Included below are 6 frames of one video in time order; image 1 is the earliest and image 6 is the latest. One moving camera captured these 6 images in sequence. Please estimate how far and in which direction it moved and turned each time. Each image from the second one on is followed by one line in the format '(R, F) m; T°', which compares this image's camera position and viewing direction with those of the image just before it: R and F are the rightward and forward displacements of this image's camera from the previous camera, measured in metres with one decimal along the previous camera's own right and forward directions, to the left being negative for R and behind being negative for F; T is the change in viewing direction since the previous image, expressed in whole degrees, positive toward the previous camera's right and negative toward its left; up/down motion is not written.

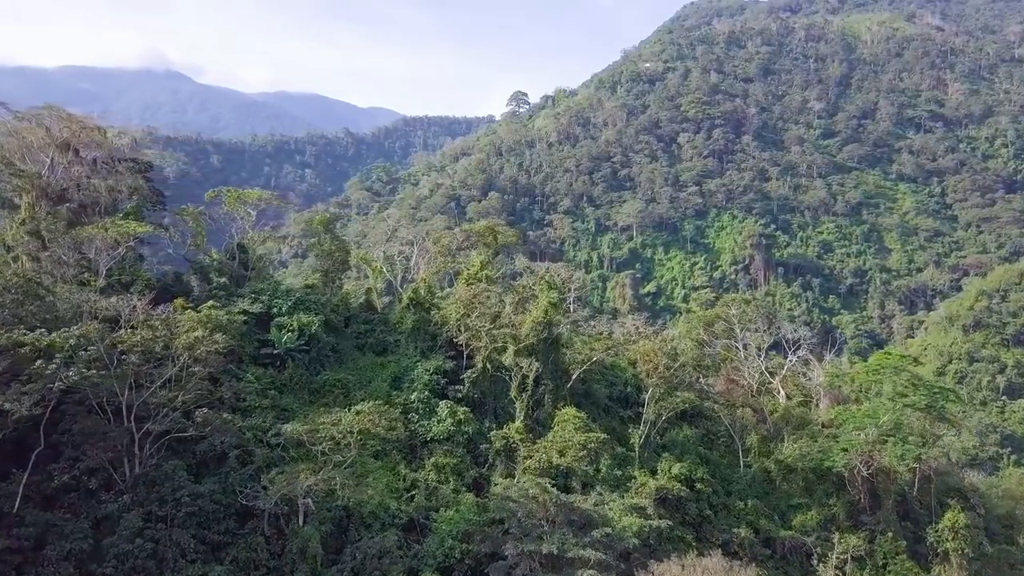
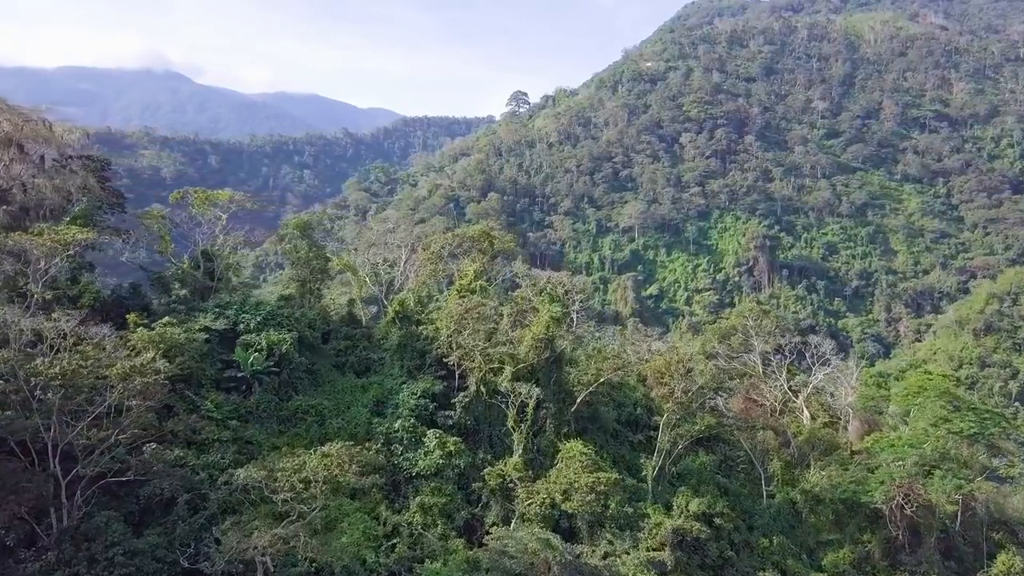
(0.0, +1.2) m; 0°
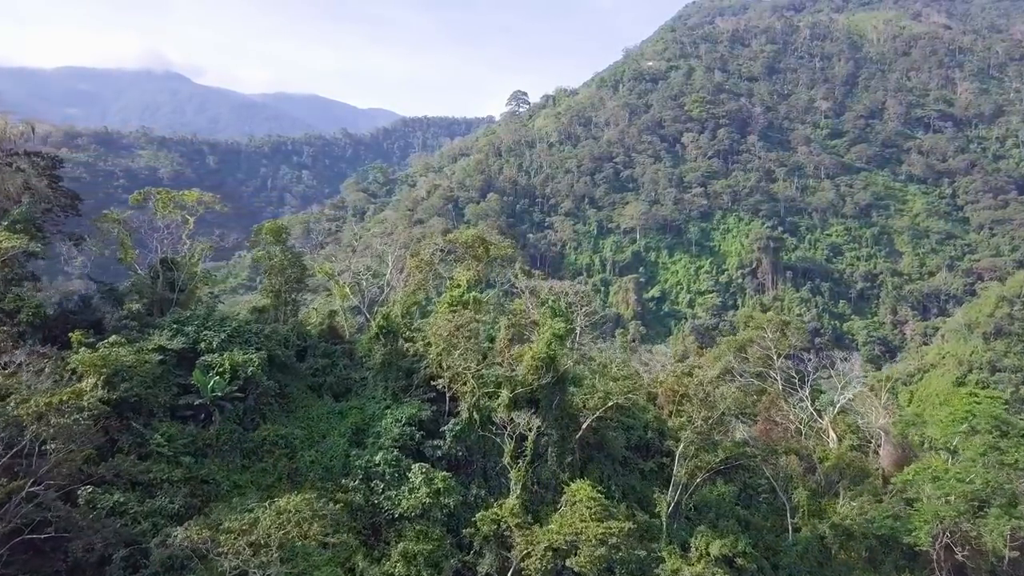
(0.0, +1.1) m; 0°
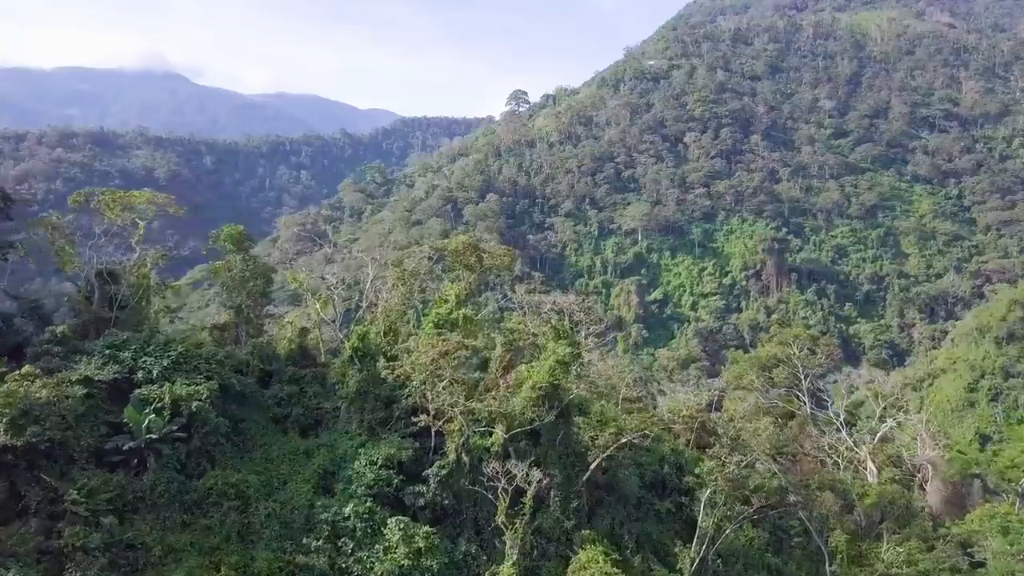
(0.0, +1.3) m; 0°
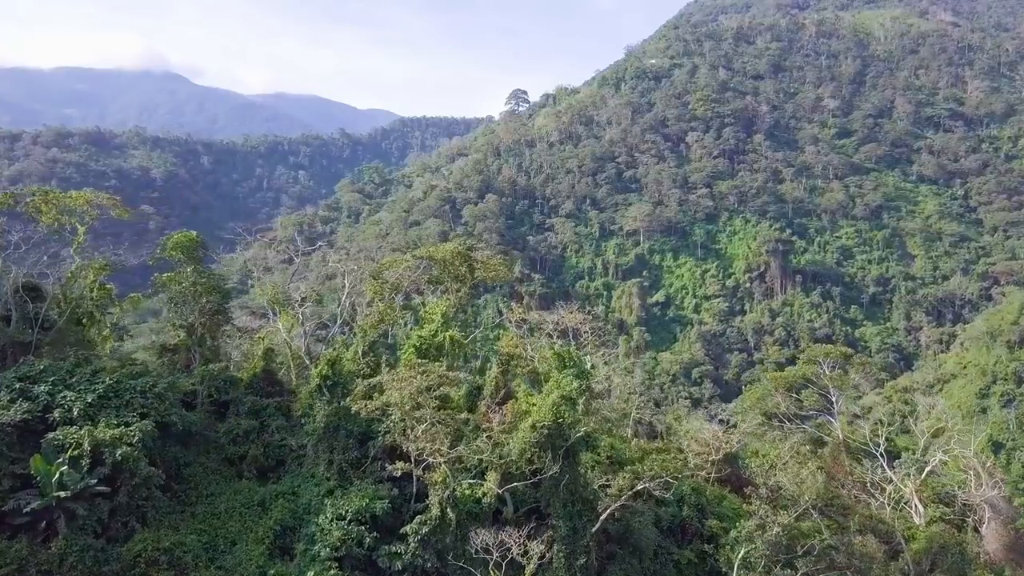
(0.0, +1.2) m; 0°
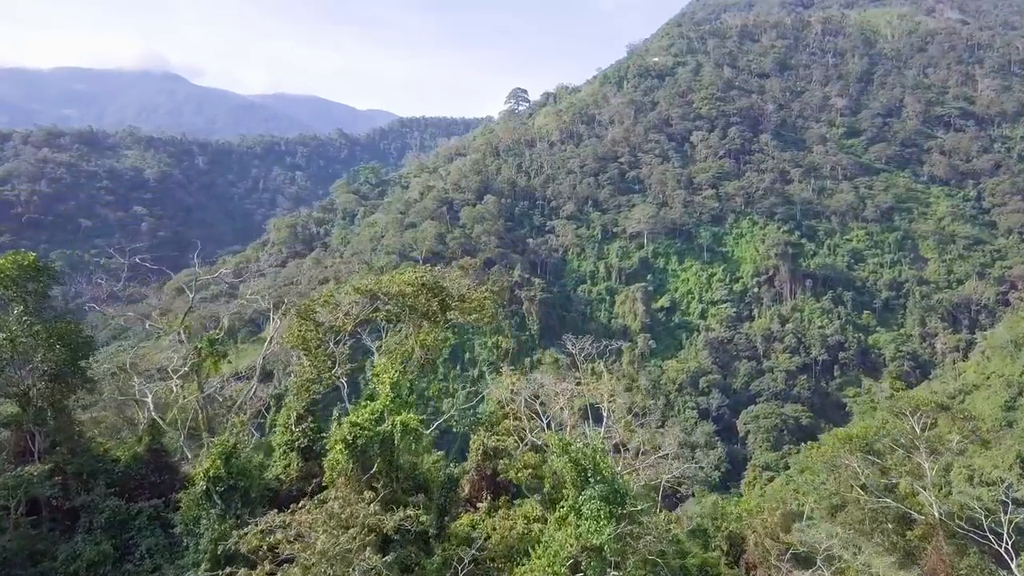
(+0.1, +2.4) m; 0°
